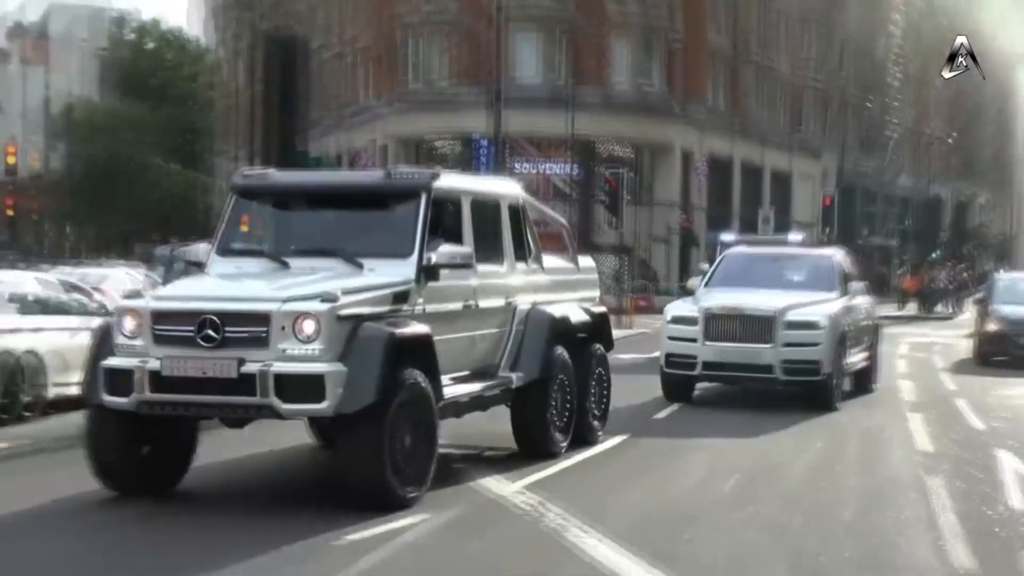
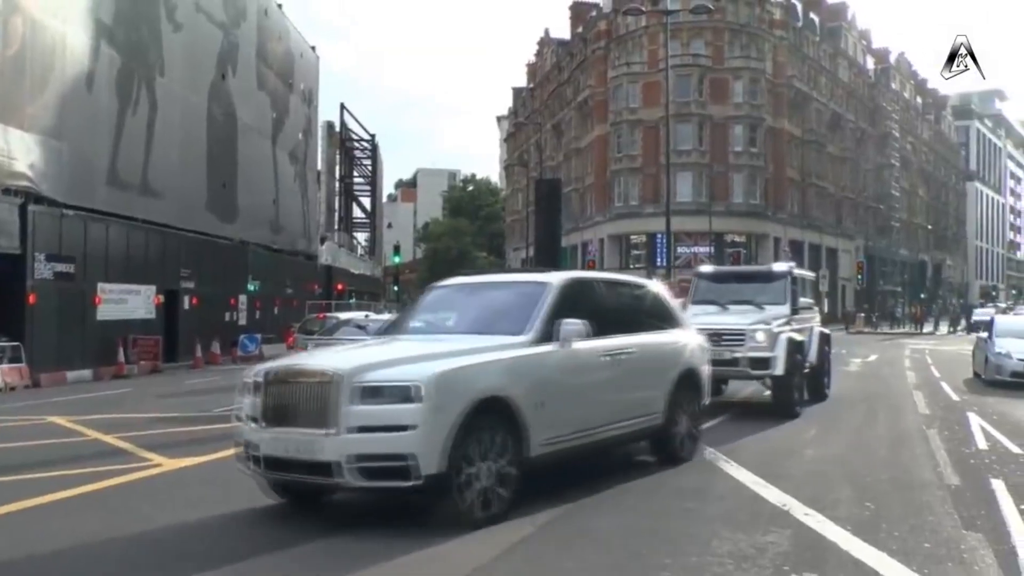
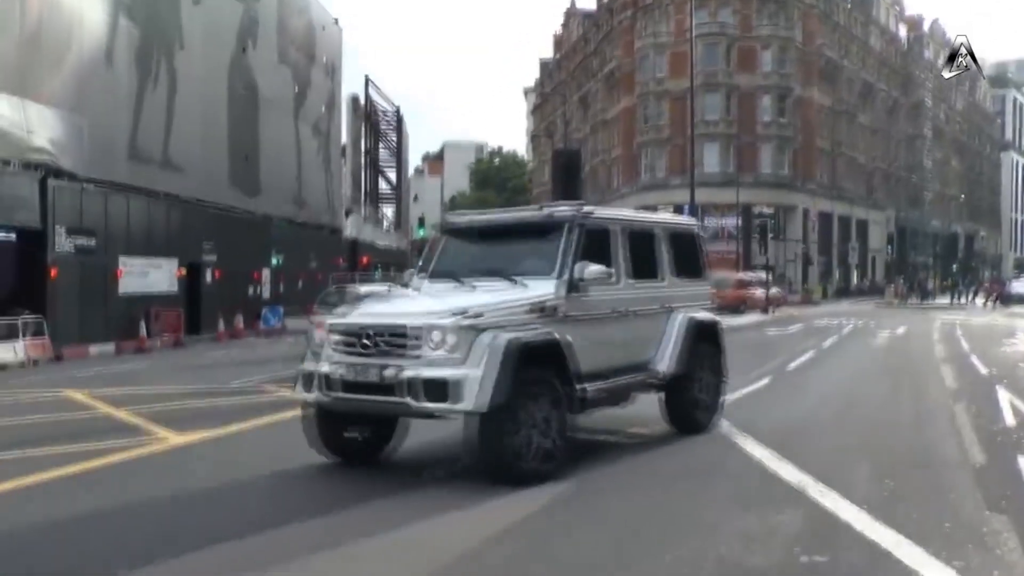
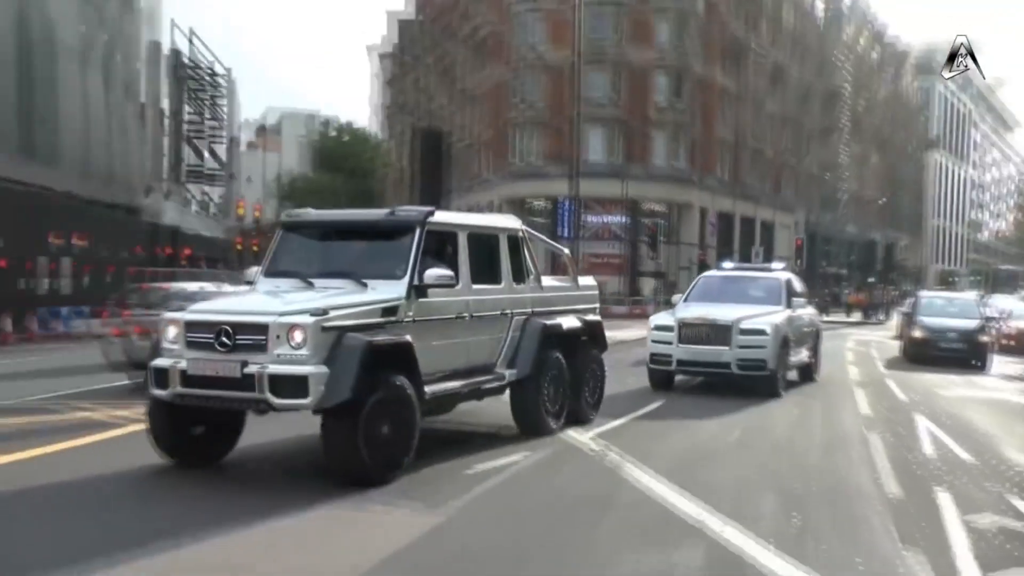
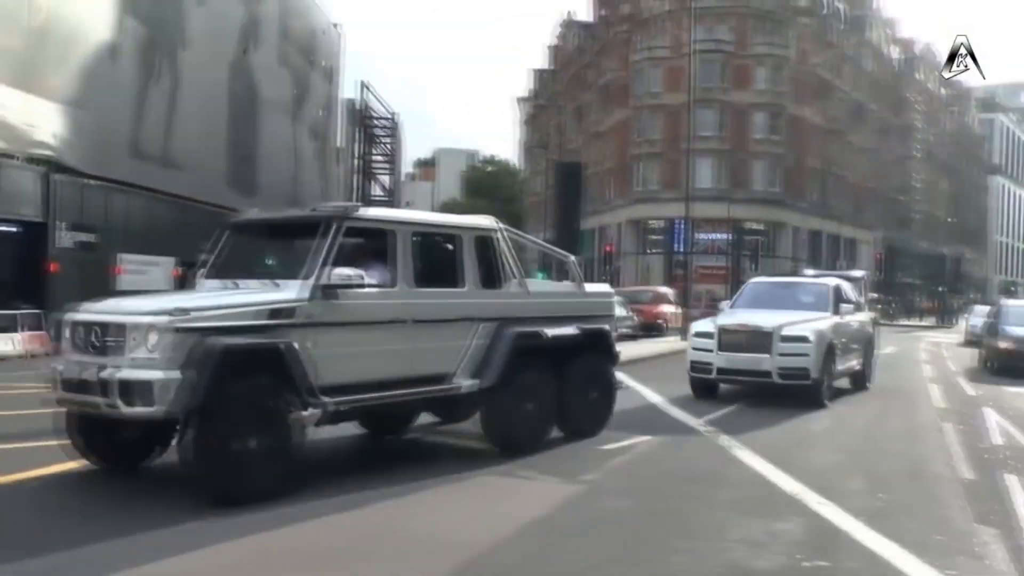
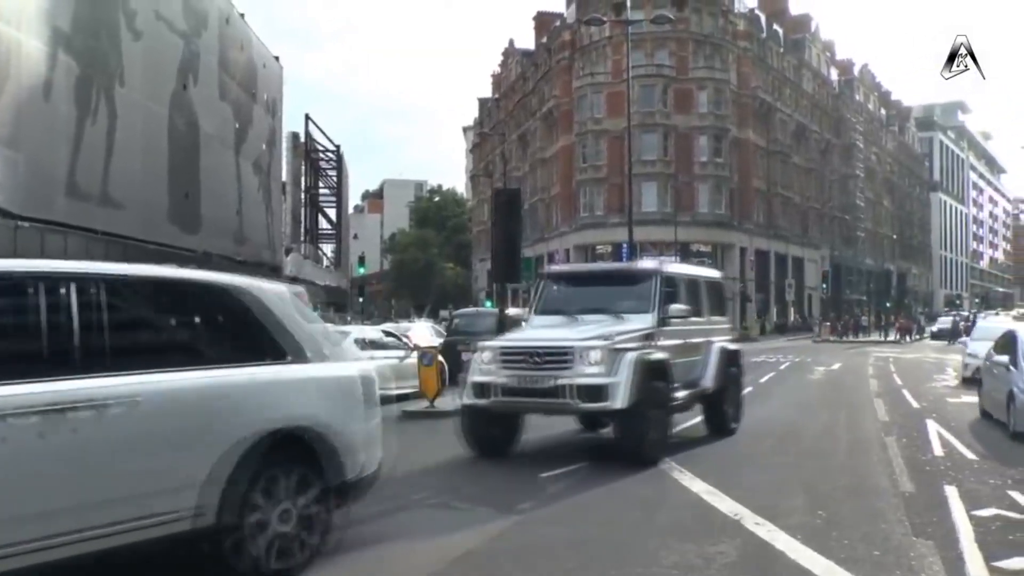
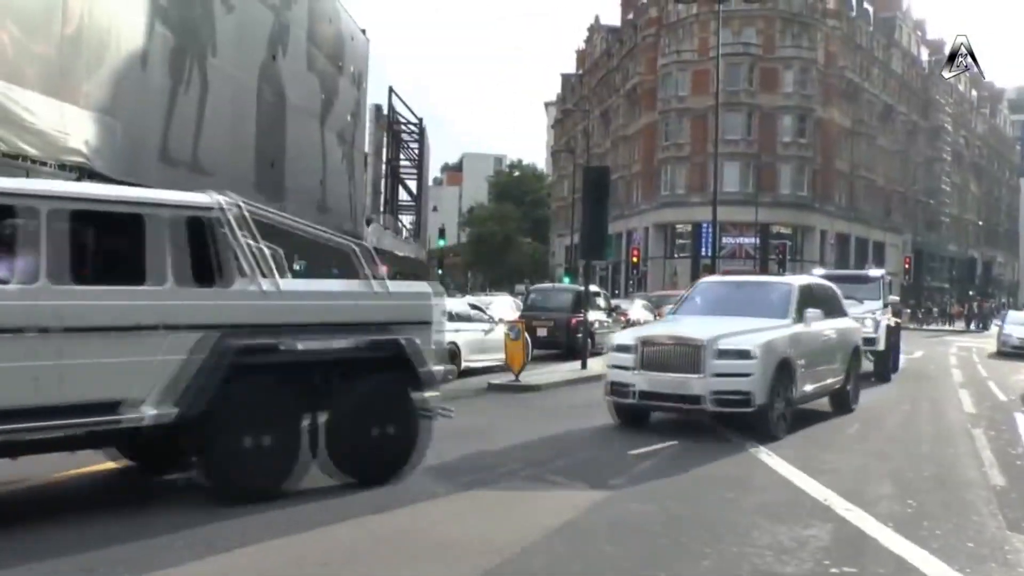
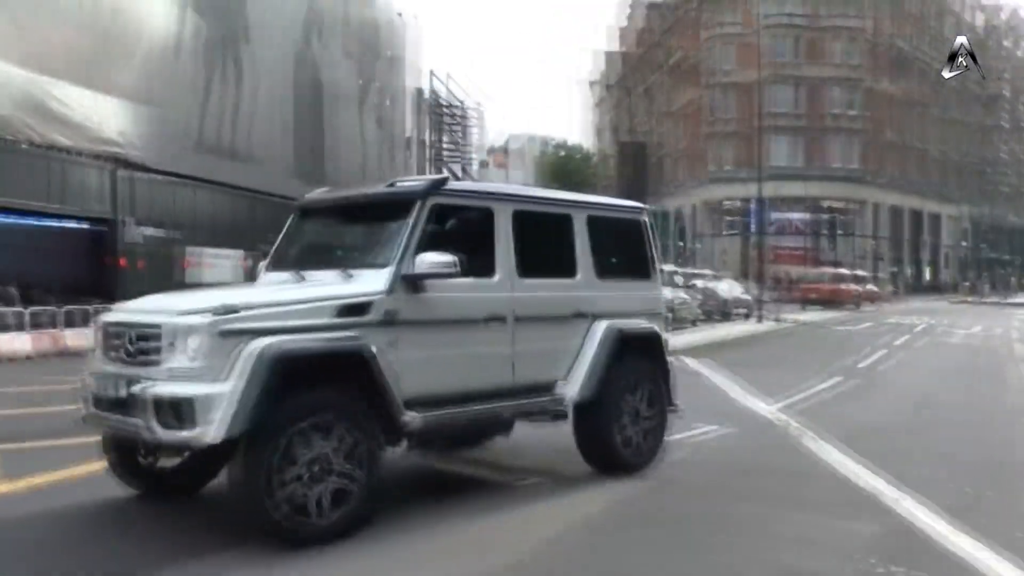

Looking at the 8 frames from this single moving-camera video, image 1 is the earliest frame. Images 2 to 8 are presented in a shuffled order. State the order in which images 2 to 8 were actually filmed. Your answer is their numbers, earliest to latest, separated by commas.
4, 5, 7, 2, 6, 3, 8
